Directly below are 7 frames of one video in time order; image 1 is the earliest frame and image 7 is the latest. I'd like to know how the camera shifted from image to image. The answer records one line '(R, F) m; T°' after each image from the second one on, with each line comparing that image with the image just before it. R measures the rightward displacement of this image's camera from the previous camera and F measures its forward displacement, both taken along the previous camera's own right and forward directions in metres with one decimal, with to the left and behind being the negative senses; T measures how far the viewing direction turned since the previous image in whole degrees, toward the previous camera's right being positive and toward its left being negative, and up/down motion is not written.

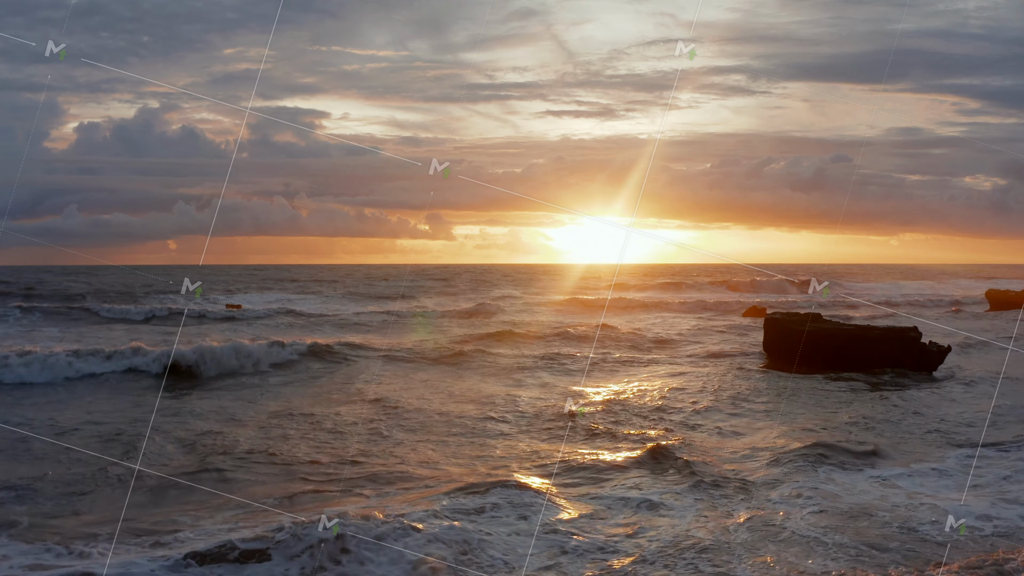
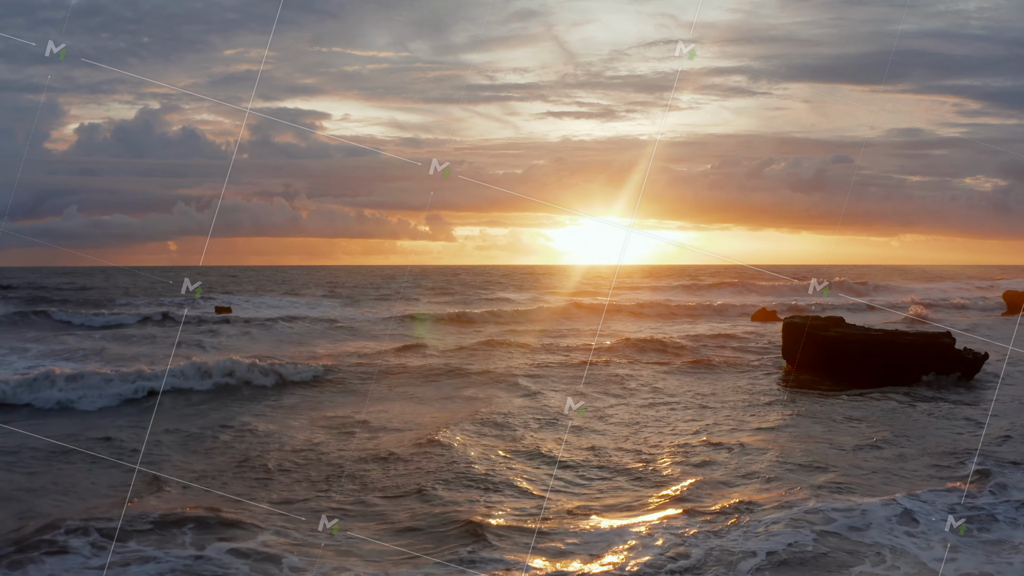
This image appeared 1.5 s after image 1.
(0.0, +0.5) m; 0°
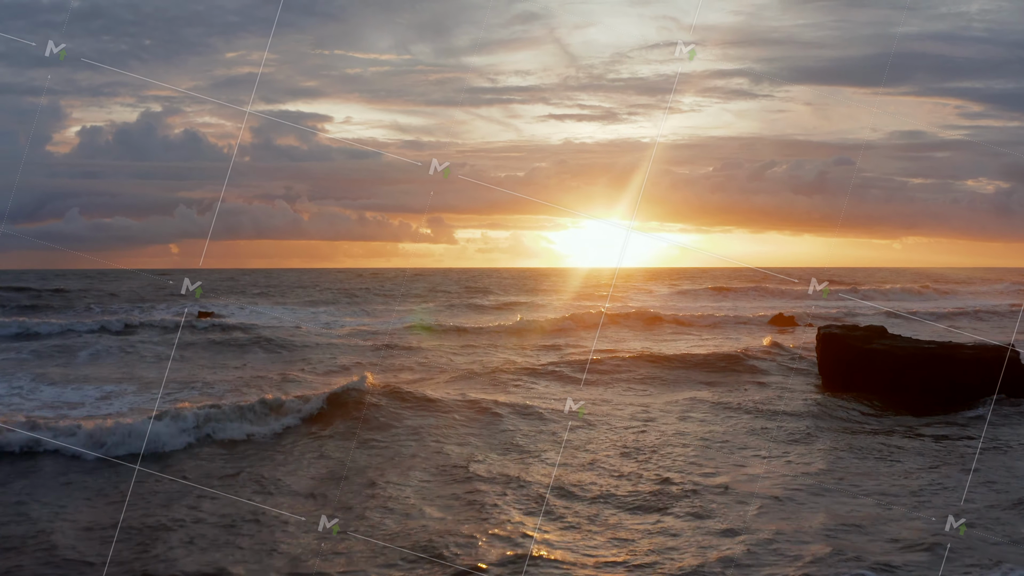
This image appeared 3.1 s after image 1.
(-0.1, +1.1) m; 0°
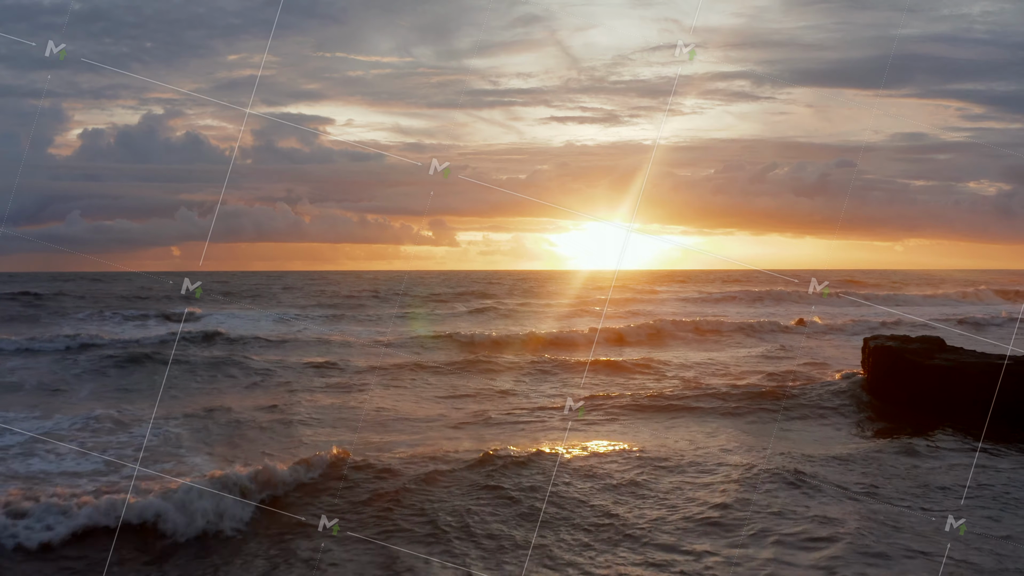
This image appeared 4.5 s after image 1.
(0.0, +0.8) m; 0°
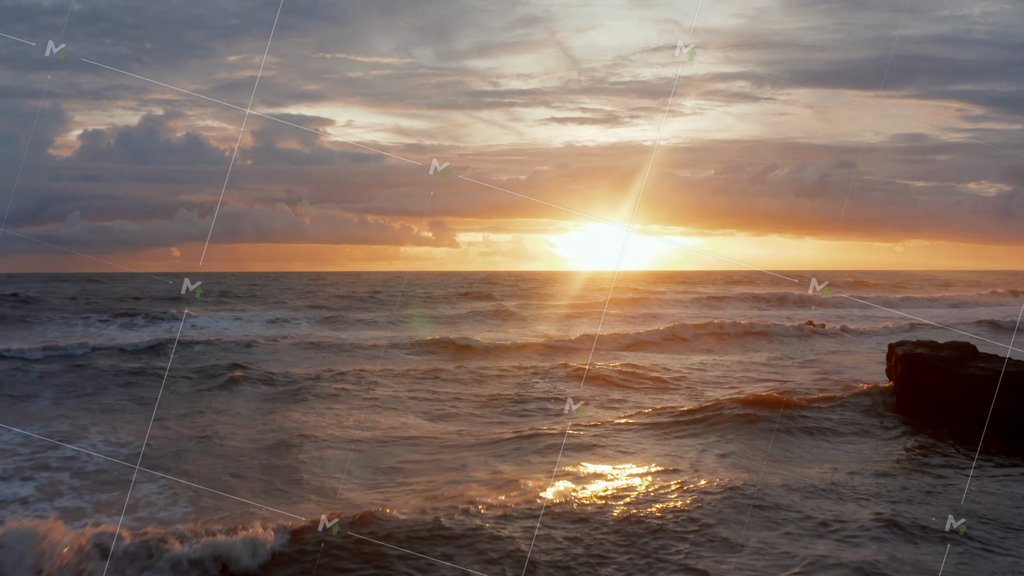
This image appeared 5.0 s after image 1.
(0.0, +0.2) m; 0°
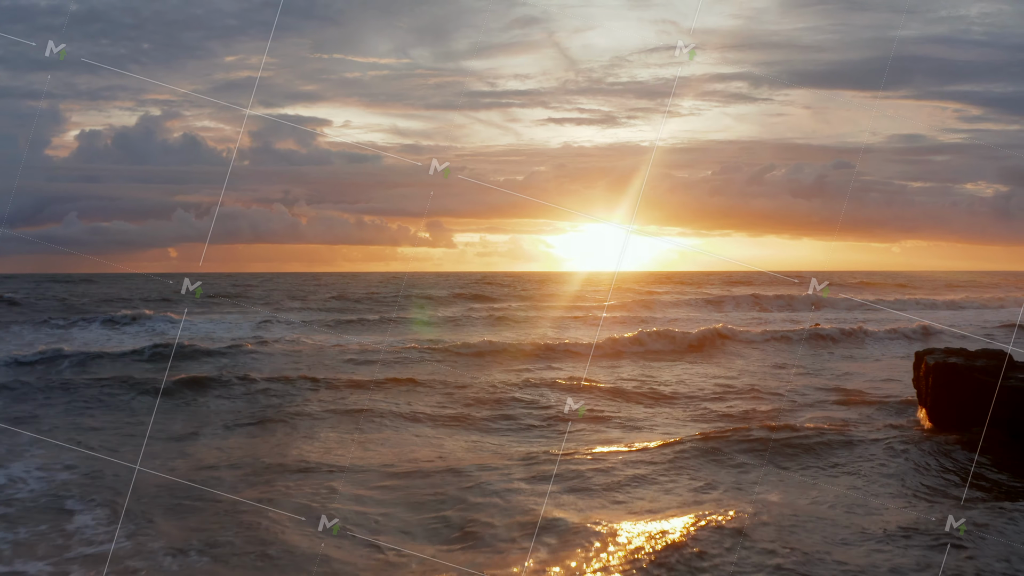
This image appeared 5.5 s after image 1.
(-0.5, +0.2) m; 0°
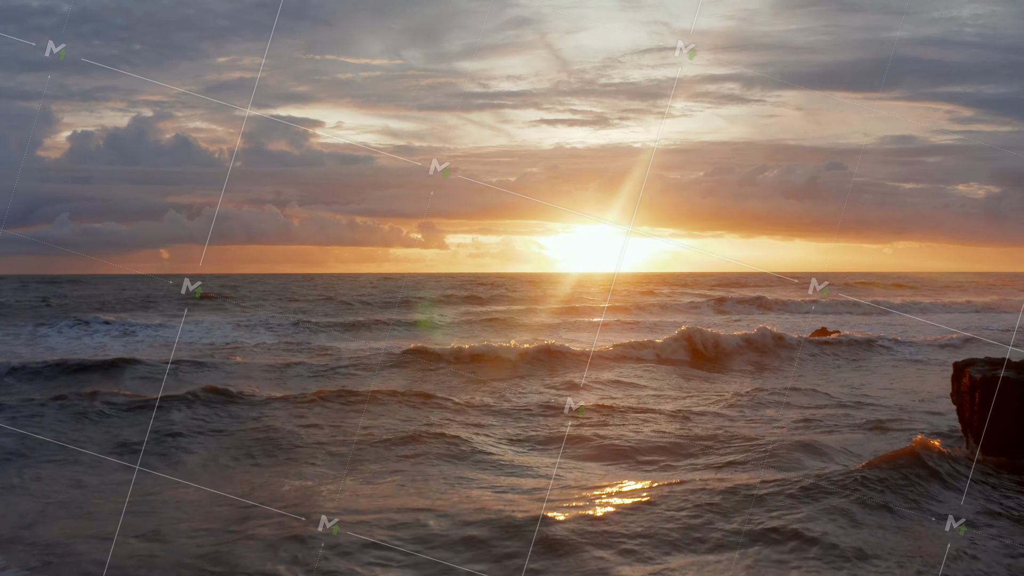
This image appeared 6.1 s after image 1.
(-1.3, +1.4) m; +1°
